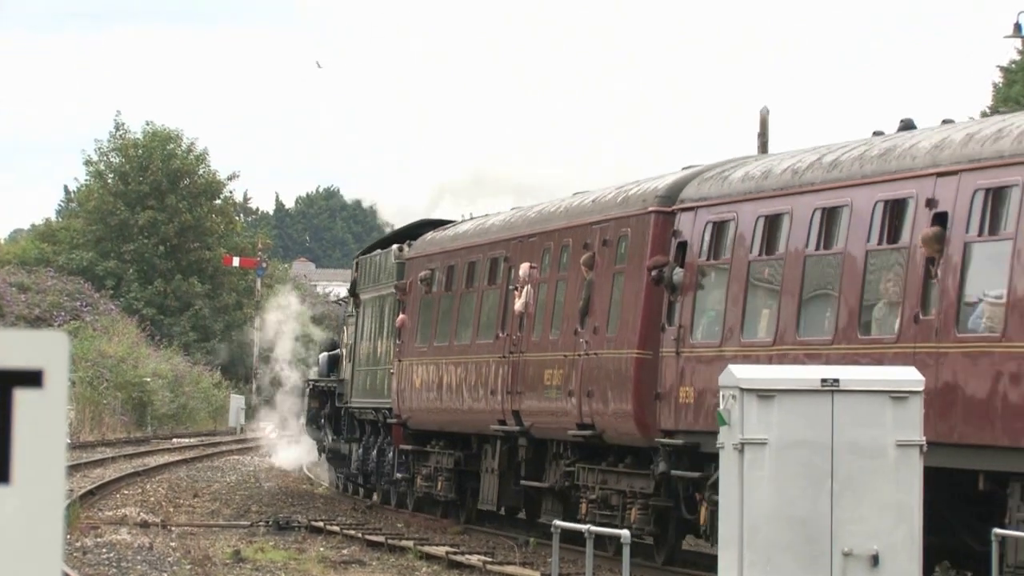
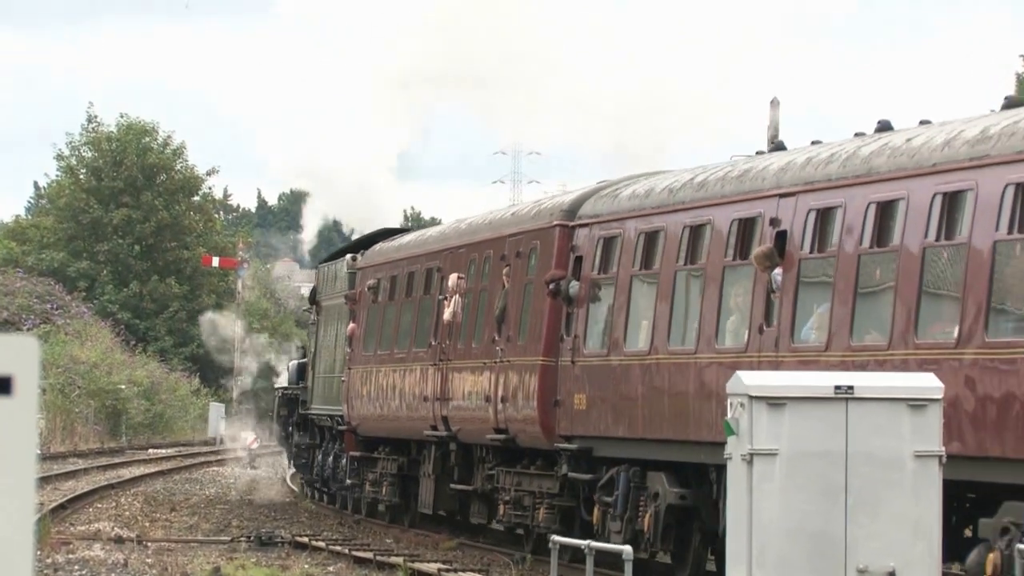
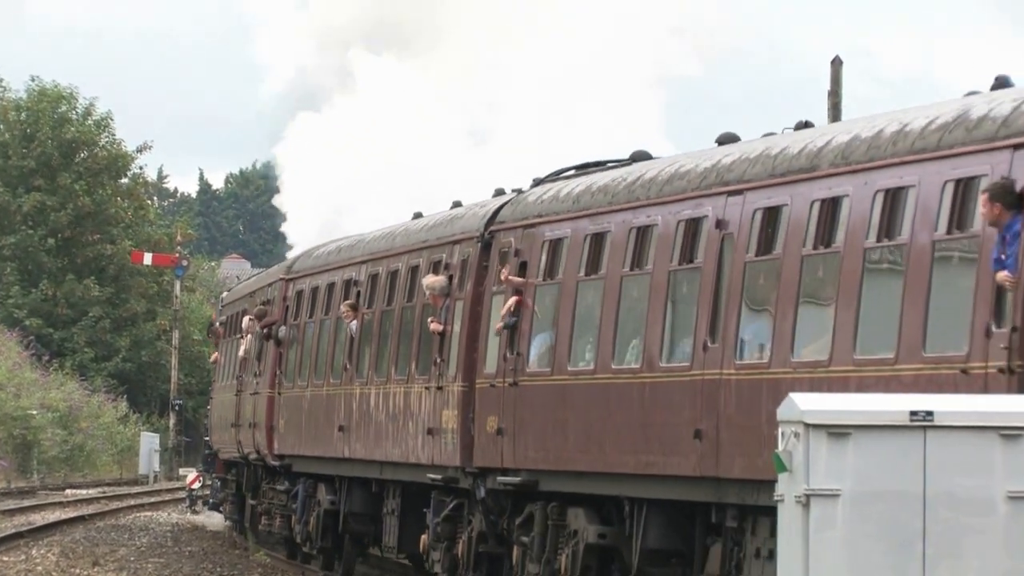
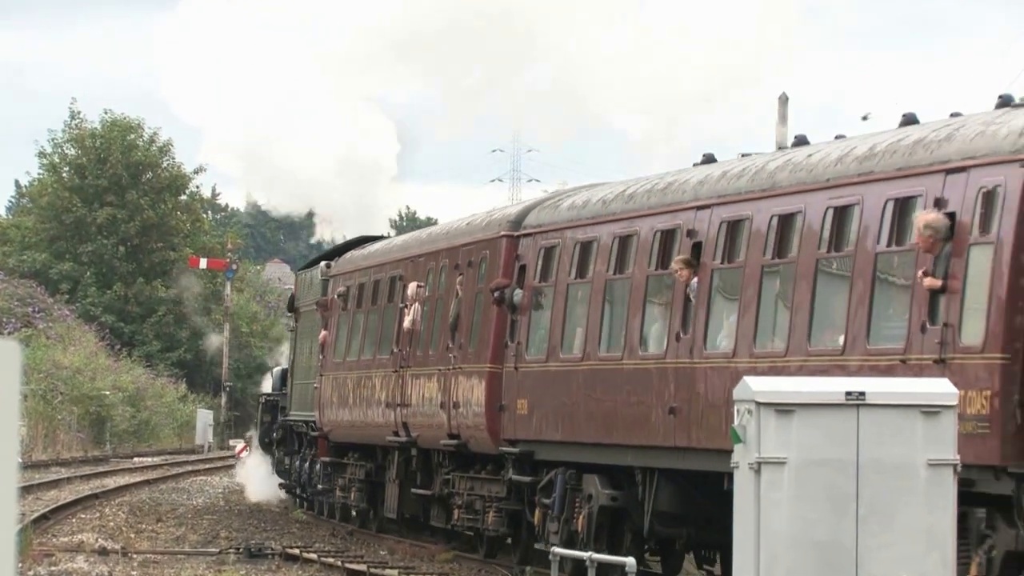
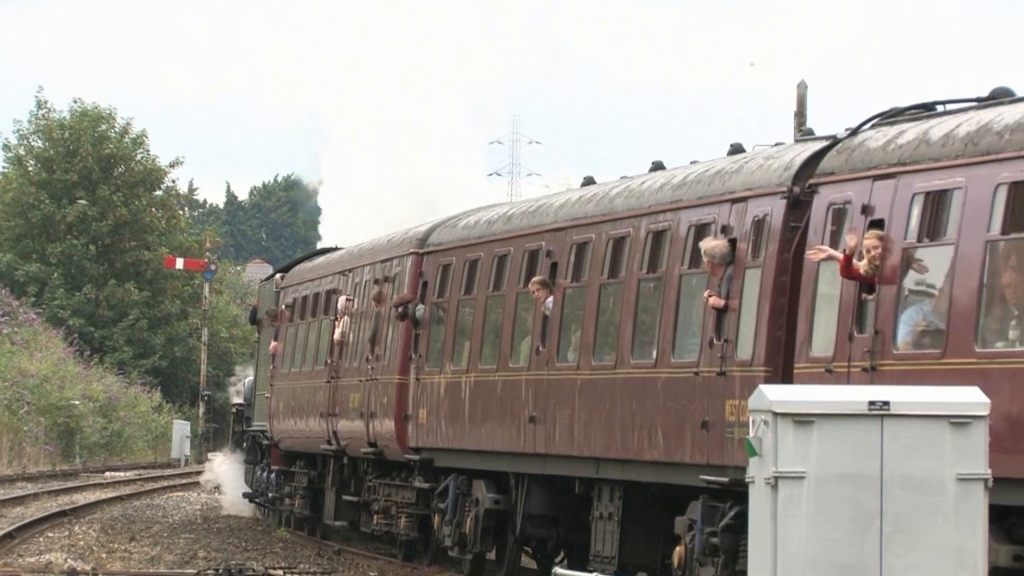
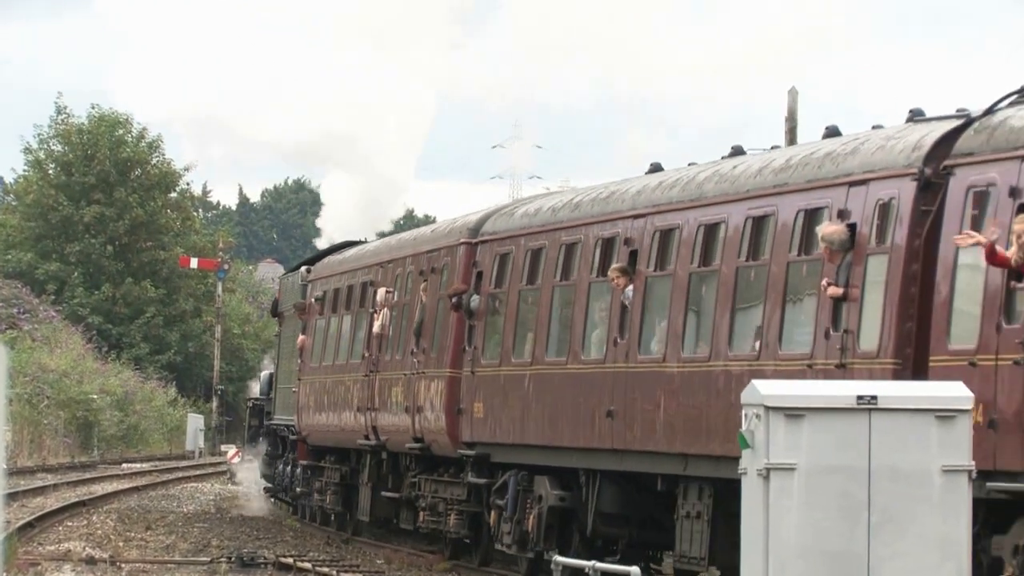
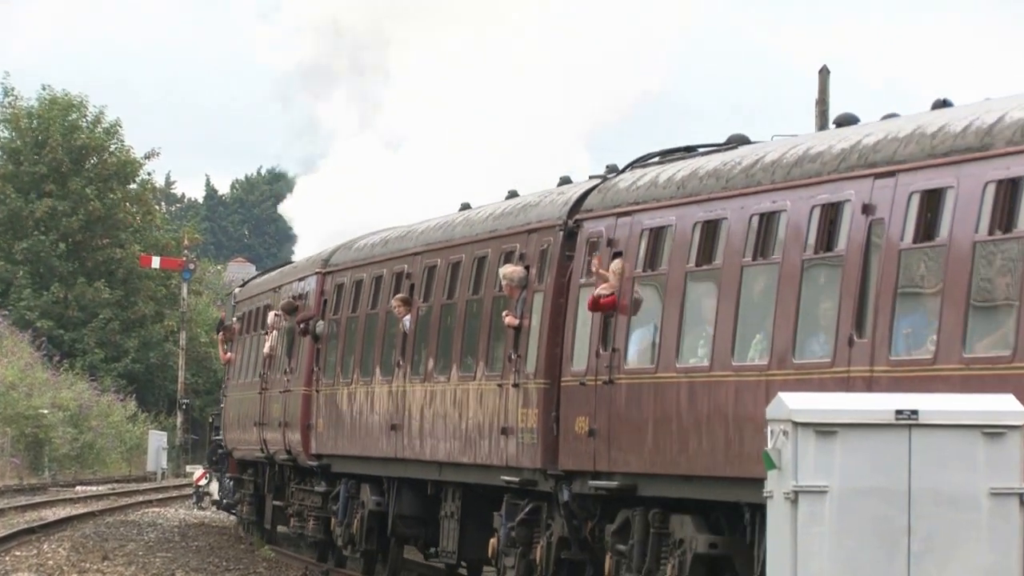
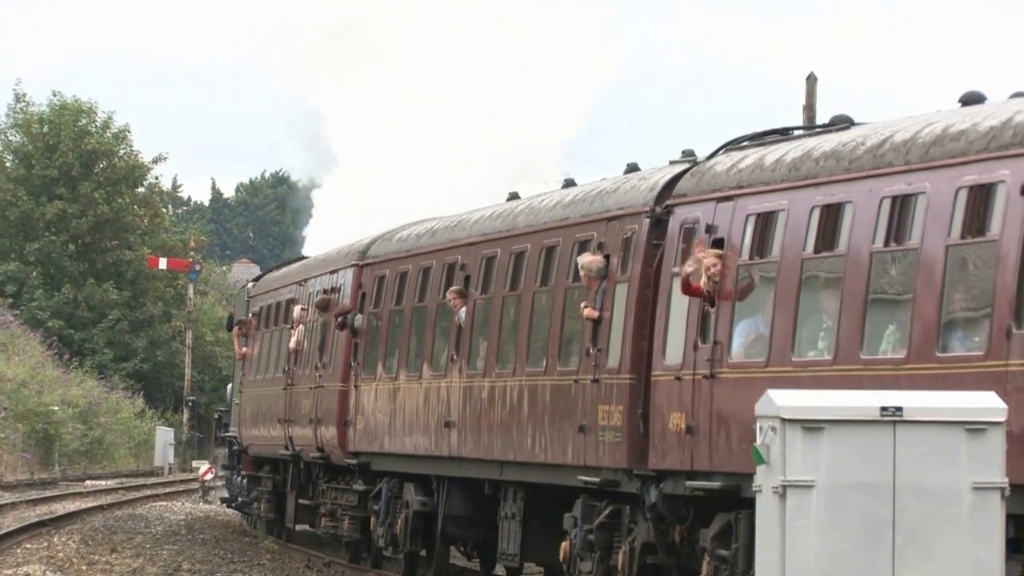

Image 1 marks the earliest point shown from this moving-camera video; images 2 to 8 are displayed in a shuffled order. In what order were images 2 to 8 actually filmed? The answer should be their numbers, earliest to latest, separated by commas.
2, 4, 6, 5, 8, 7, 3
